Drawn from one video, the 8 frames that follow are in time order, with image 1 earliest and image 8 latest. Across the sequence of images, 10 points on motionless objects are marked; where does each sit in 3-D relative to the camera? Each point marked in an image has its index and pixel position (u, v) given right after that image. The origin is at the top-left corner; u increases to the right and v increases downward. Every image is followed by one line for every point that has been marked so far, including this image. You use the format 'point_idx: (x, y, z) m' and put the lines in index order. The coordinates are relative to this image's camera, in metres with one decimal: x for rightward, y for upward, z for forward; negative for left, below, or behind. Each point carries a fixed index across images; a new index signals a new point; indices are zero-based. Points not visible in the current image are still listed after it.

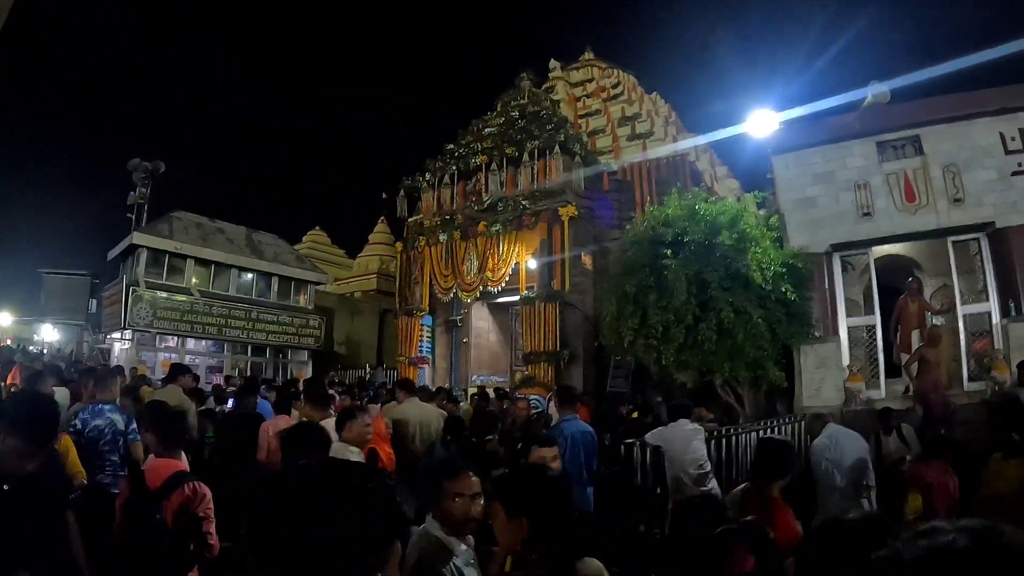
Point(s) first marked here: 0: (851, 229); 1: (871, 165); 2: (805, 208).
0: (+6.5, +1.1, +12.9) m
1: (+7.0, +2.4, +13.2) m
2: (+5.9, +1.6, +13.4) m
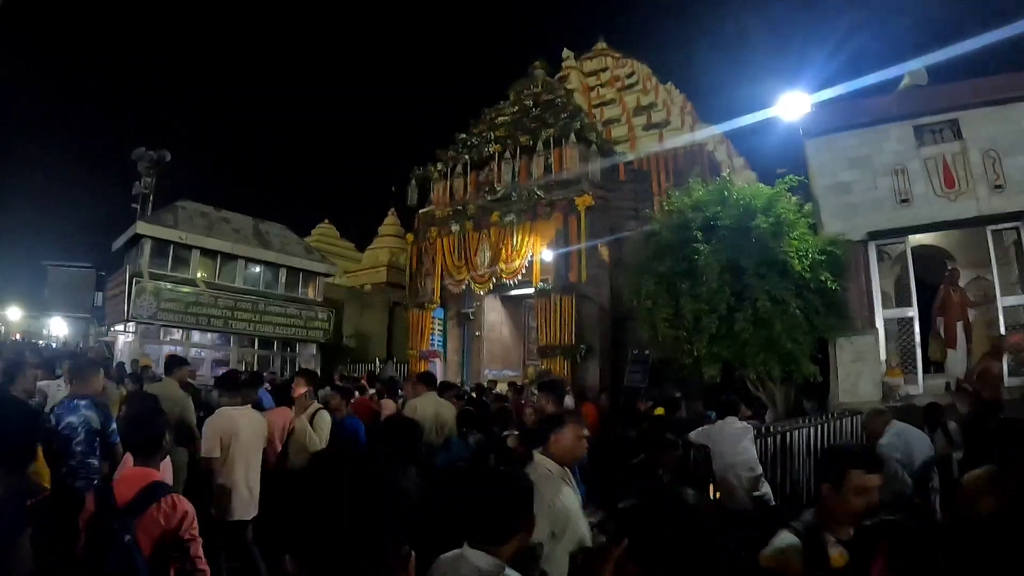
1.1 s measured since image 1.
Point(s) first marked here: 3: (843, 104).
0: (+6.8, +1.3, +12.2) m
1: (+7.4, +2.5, +12.5) m
2: (+6.2, +1.8, +12.7) m
3: (+6.6, +3.6, +13.4) m
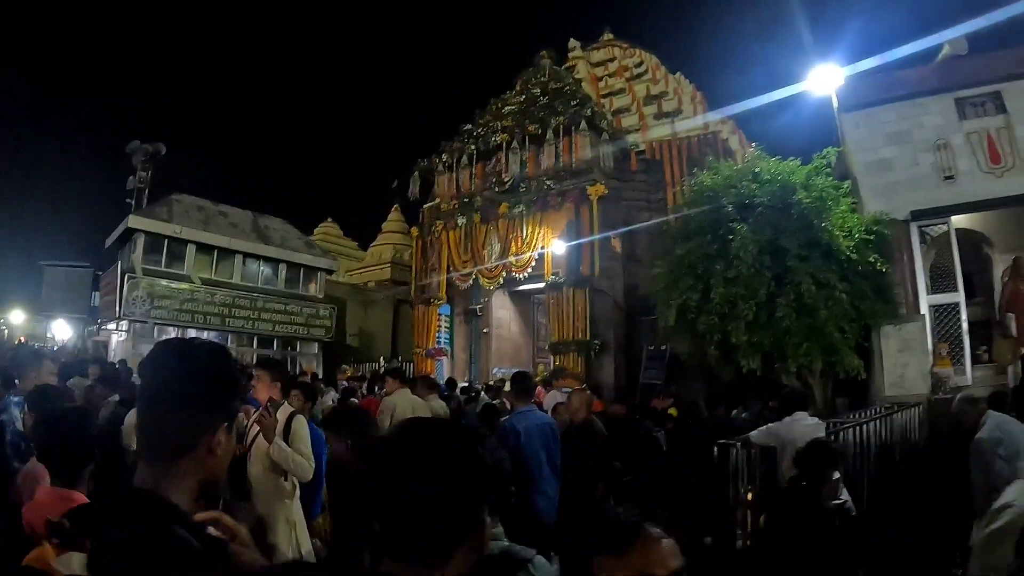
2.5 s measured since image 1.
0: (+7.1, +1.6, +11.3) m
1: (+7.6, +2.8, +11.6) m
2: (+6.5, +2.0, +11.7) m
3: (+6.8, +3.9, +12.4) m
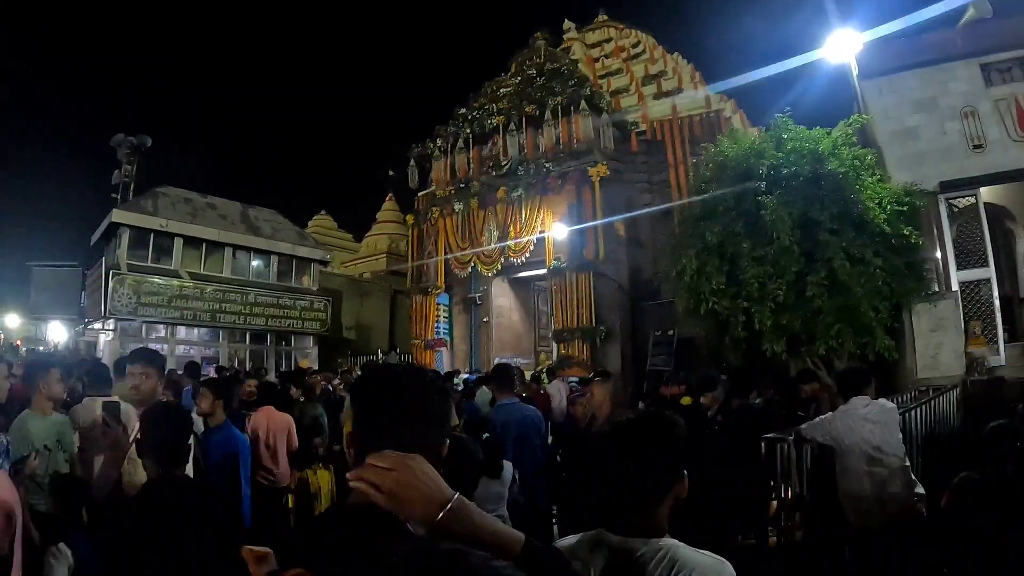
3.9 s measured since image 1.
0: (+7.1, +2.0, +10.7) m
1: (+7.6, +3.2, +10.9) m
2: (+6.5, +2.4, +11.1) m
3: (+6.8, +4.3, +11.7) m
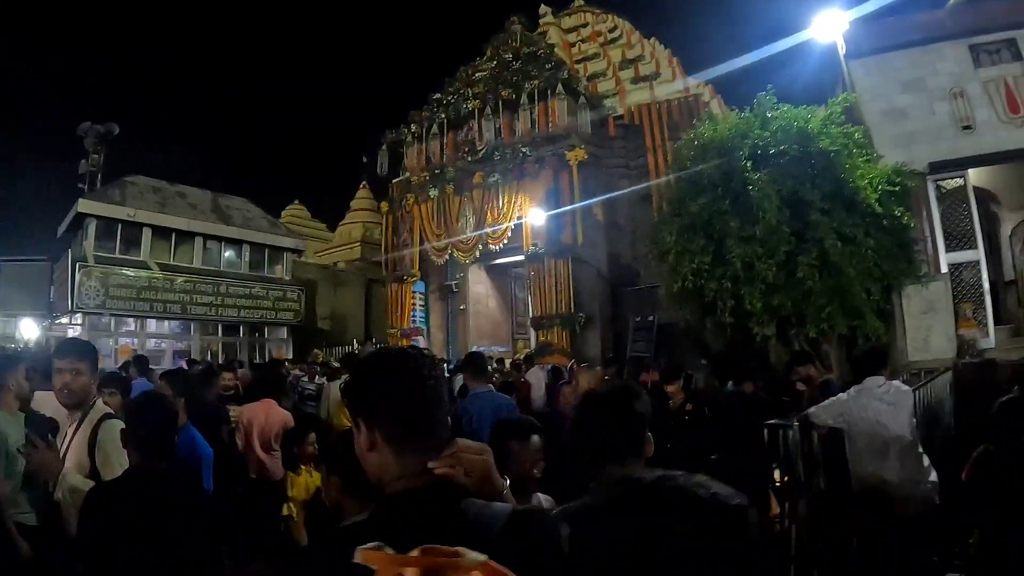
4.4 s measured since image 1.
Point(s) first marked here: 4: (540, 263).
0: (+6.8, +2.2, +10.5) m
1: (+7.3, +3.5, +10.7) m
2: (+6.1, +2.7, +10.8) m
3: (+6.4, +4.6, +11.5) m
4: (+0.8, +0.7, +19.8) m
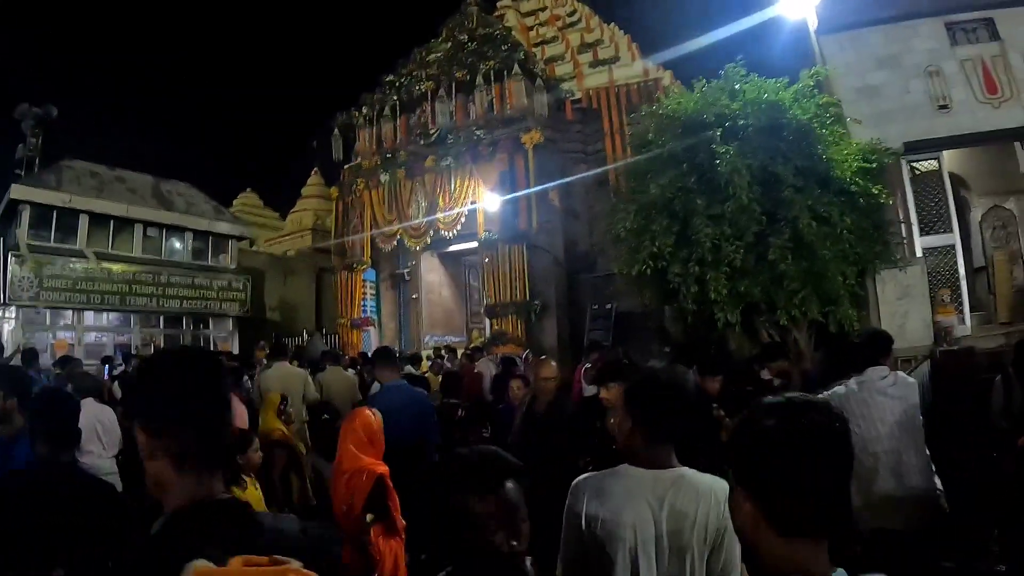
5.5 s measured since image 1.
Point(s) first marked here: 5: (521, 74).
0: (+6.1, +2.5, +9.9) m
1: (+6.5, +3.7, +10.2) m
2: (+5.4, +2.9, +10.3) m
3: (+5.6, +4.8, +10.9) m
4: (-0.4, +1.0, +19.0) m
5: (+0.4, +6.3, +19.7) m
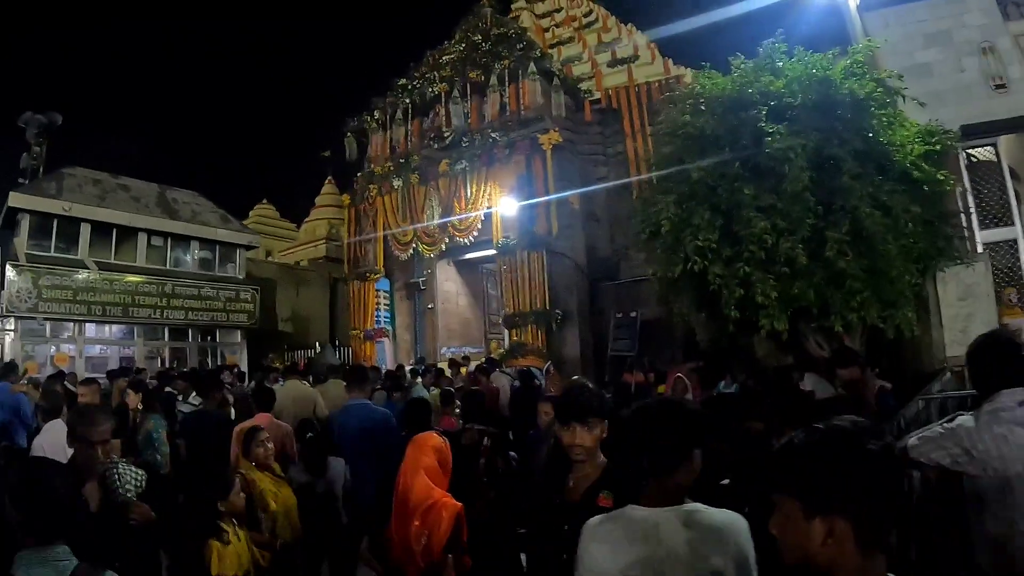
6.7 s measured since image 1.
0: (+6.3, +2.5, +9.0) m
1: (+6.7, +3.7, +9.3) m
2: (+5.6, +2.9, +9.4) m
3: (+5.8, +4.8, +10.0) m
4: (+0.1, +0.8, +18.2) m
5: (+0.7, +6.1, +19.0) m
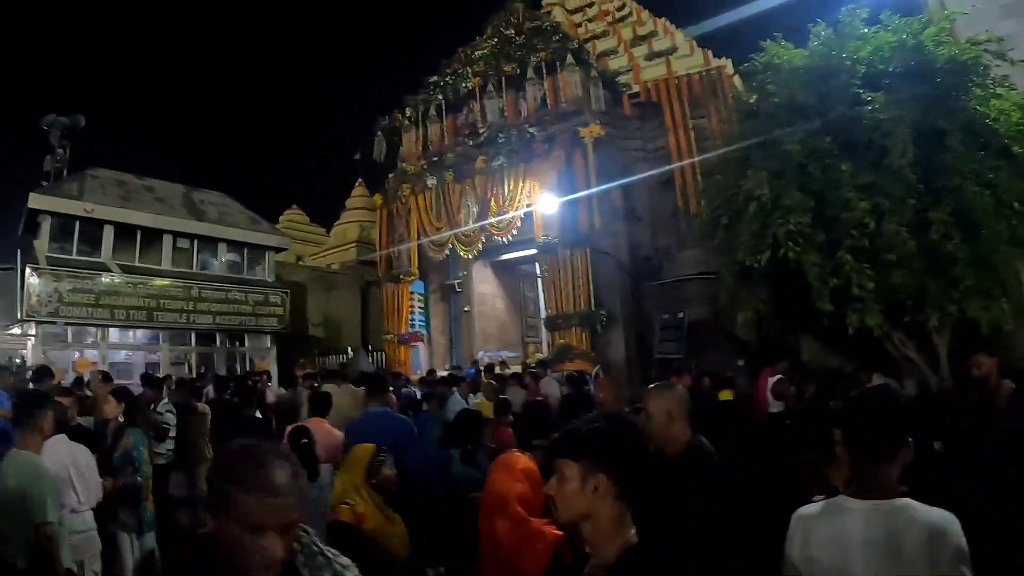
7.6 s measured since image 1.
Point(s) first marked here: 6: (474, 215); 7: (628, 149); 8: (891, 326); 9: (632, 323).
0: (+6.9, +2.6, +8.2) m
1: (+7.3, +3.8, +8.4) m
2: (+6.2, +3.0, +8.6) m
3: (+6.4, +4.9, +9.2) m
4: (+1.0, +0.8, +17.5) m
5: (+1.7, +6.1, +18.3) m
6: (-1.1, +2.0, +19.3) m
7: (+3.3, +3.9, +18.8) m
8: (+4.3, -0.5, +8.4) m
9: (+3.0, -0.9, +17.0) m
